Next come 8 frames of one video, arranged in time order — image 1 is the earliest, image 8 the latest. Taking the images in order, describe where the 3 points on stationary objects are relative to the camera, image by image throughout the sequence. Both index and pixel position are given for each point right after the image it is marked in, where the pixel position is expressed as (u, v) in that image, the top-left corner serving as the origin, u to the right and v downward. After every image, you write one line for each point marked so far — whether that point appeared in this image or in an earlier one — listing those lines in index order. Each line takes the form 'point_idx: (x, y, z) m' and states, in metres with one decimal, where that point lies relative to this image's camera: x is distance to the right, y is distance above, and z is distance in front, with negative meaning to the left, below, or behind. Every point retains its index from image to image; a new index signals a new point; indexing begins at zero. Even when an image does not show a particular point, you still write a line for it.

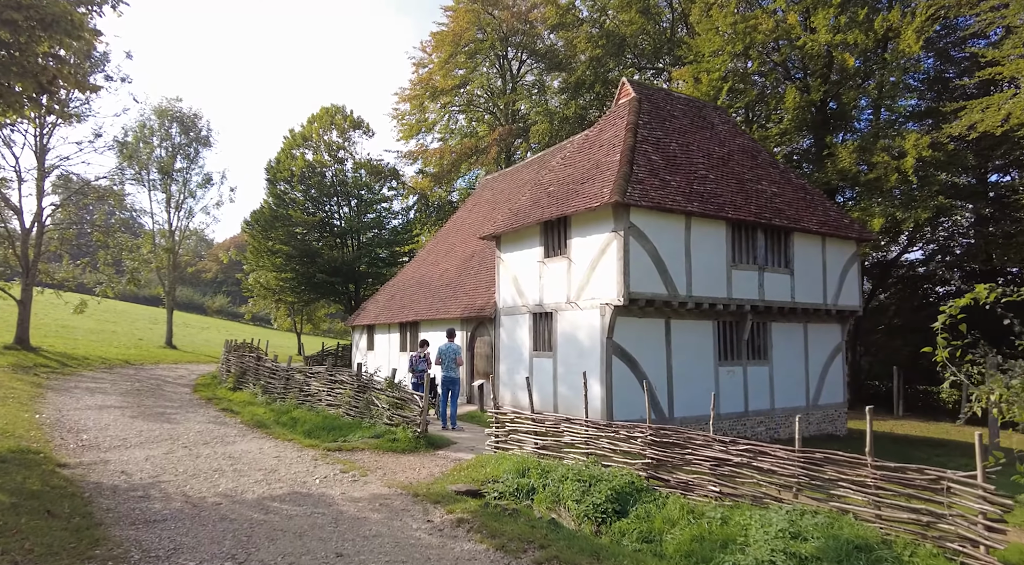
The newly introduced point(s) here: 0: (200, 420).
0: (-6.7, -3.0, +14.6) m
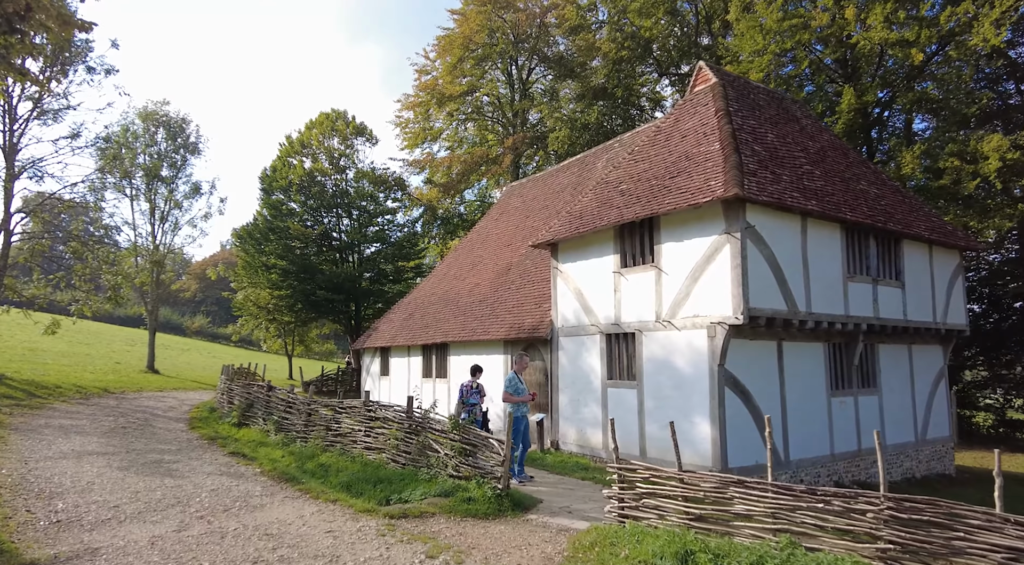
0: (-5.2, -3.2, +11.5) m
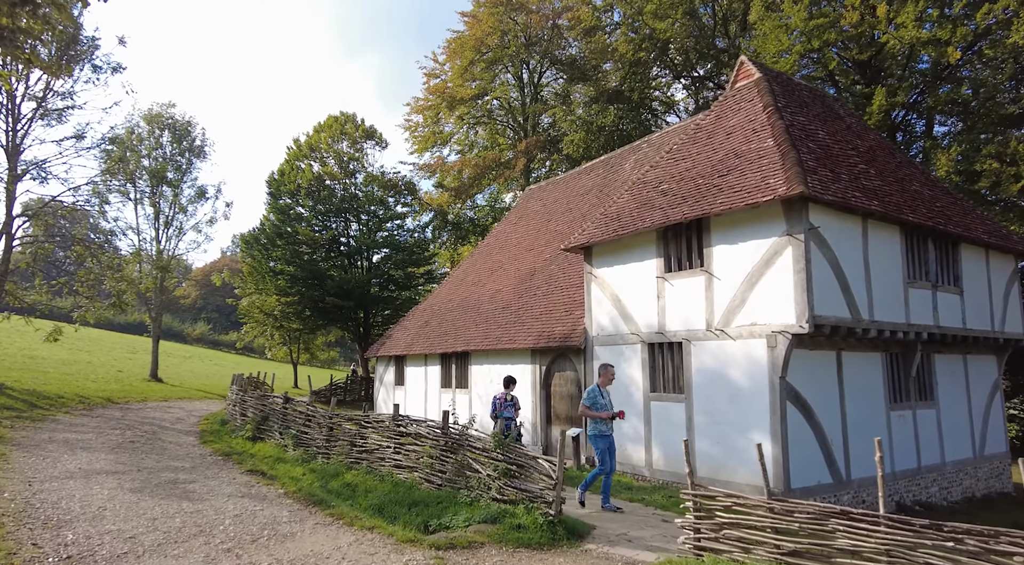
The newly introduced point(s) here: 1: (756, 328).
0: (-4.4, -3.3, +10.6) m
1: (+4.2, -0.8, +11.6) m
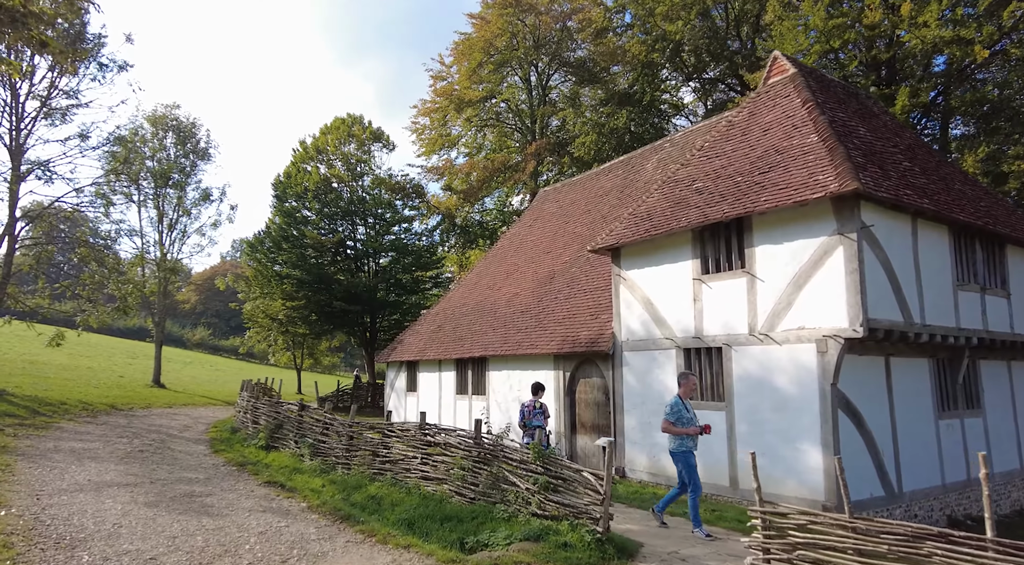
0: (-3.9, -3.3, +10.0) m
1: (+4.8, -0.8, +11.0) m
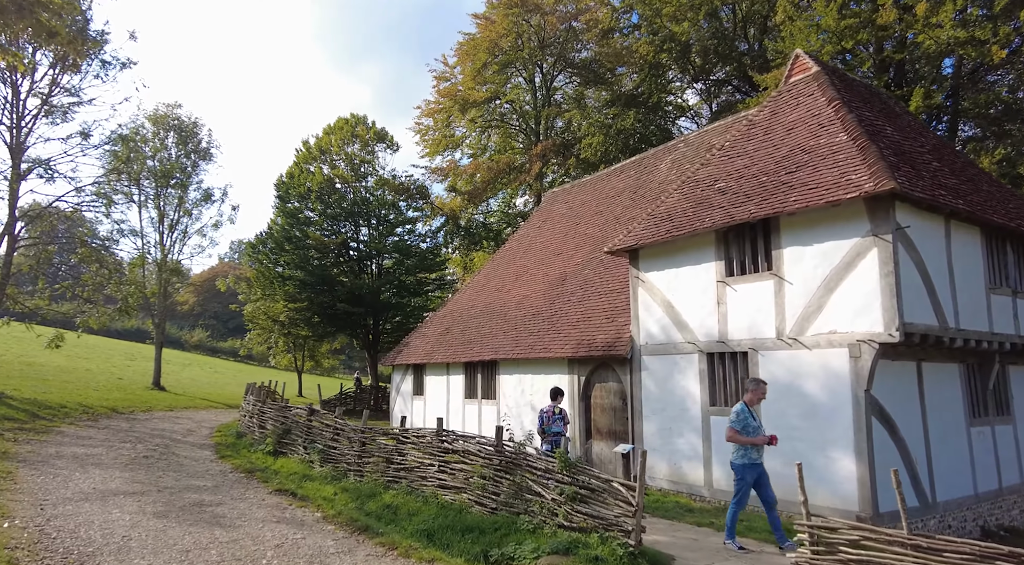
0: (-3.5, -3.3, +9.5) m
1: (+5.1, -0.8, +10.7) m
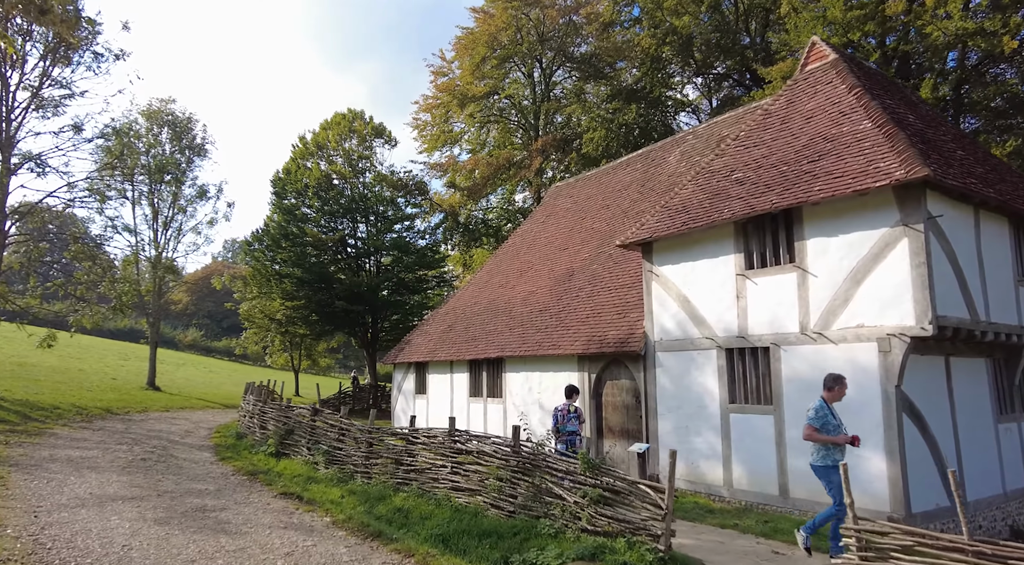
0: (-3.3, -3.2, +9.1) m
1: (+5.3, -0.7, +10.3) m
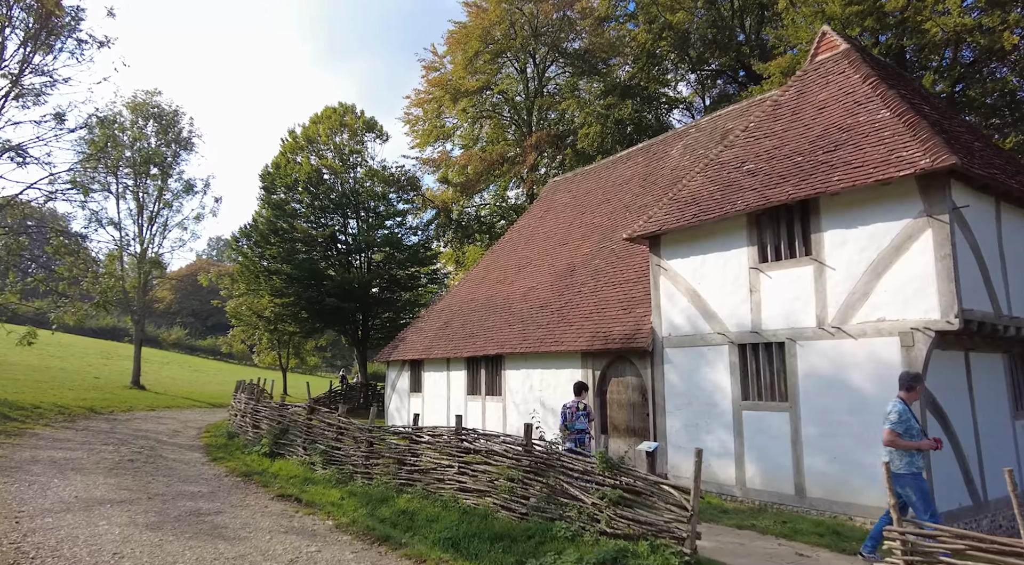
0: (-3.1, -3.1, +8.6) m
1: (+5.5, -0.6, +9.9) m
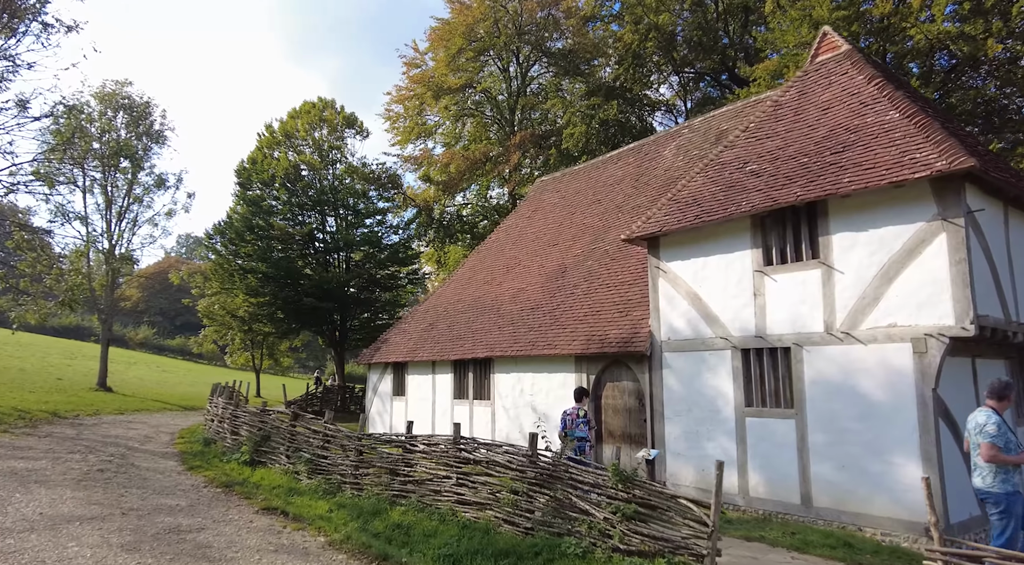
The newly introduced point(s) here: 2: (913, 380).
0: (-3.1, -3.1, +8.0) m
1: (+5.5, -0.7, +9.7) m
2: (+5.6, -1.4, +9.5) m
